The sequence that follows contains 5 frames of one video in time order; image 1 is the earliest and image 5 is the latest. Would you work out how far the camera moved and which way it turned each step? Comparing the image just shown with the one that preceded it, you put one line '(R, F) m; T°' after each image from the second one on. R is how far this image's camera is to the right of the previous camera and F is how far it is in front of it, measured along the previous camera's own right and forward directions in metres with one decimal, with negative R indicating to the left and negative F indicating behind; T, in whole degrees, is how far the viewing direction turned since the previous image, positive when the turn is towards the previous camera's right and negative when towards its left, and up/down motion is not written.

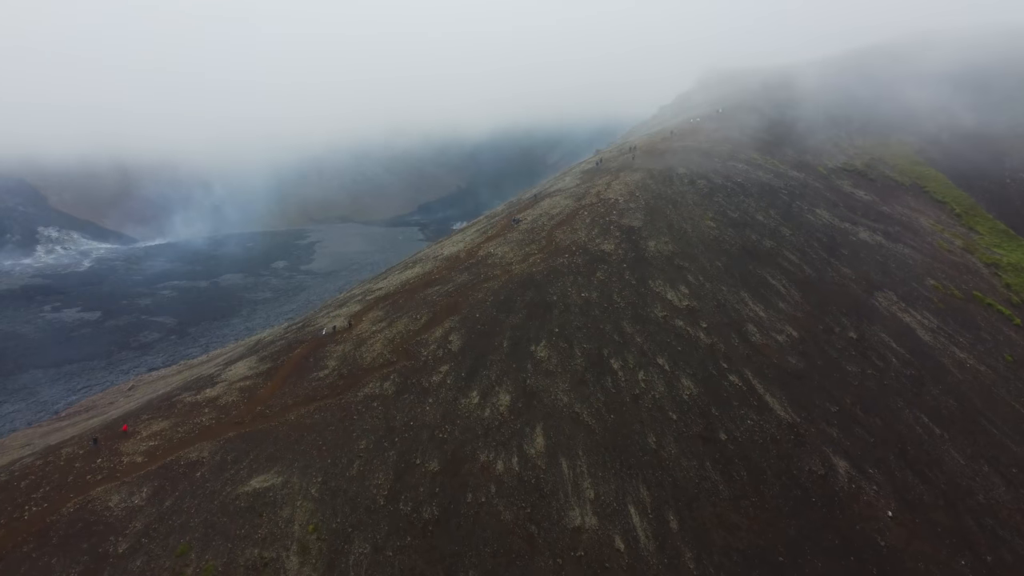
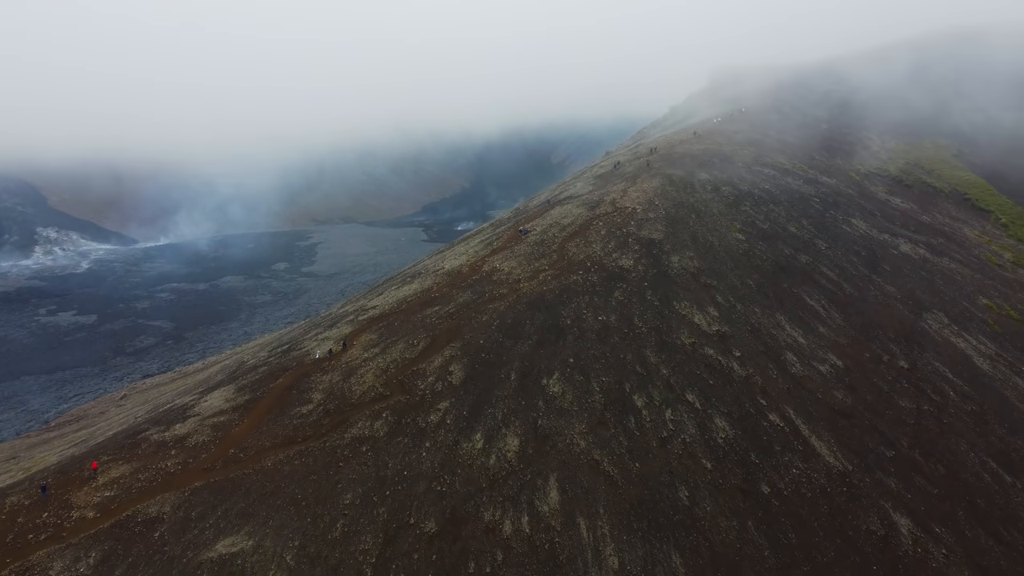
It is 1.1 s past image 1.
(-0.3, +5.5) m; 0°
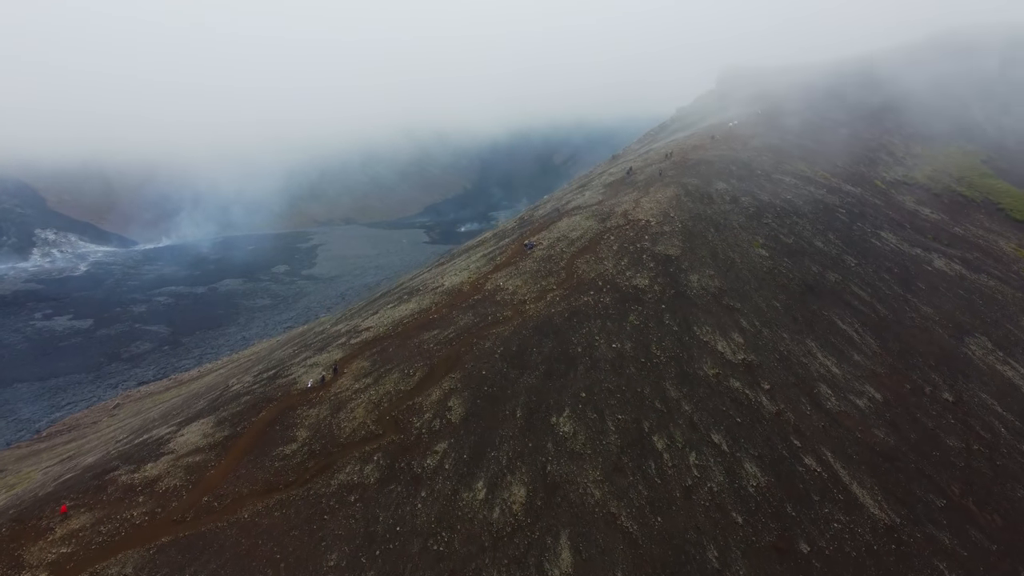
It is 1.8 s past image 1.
(-0.2, +4.0) m; 0°
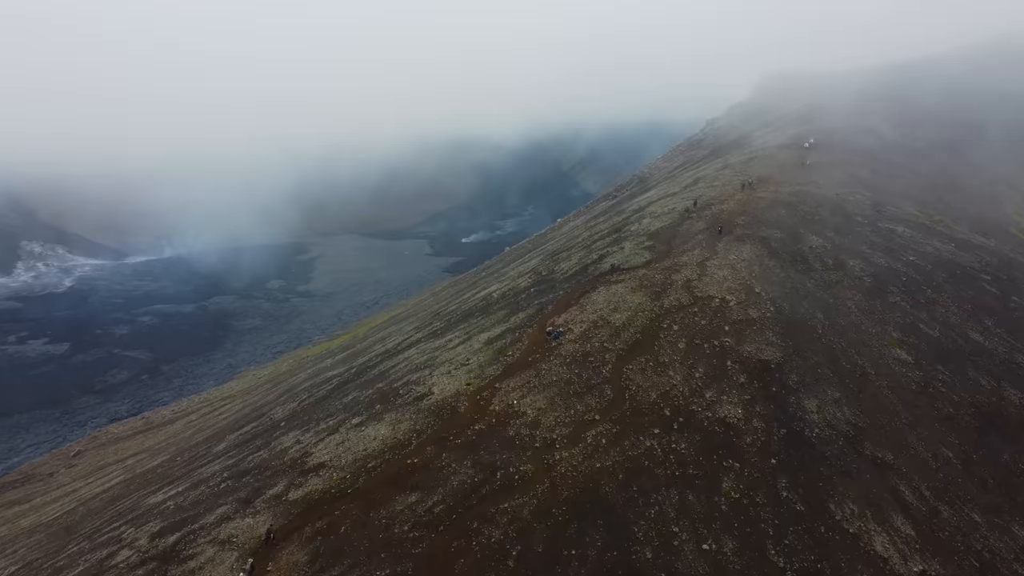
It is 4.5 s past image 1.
(-0.6, +16.2) m; 0°
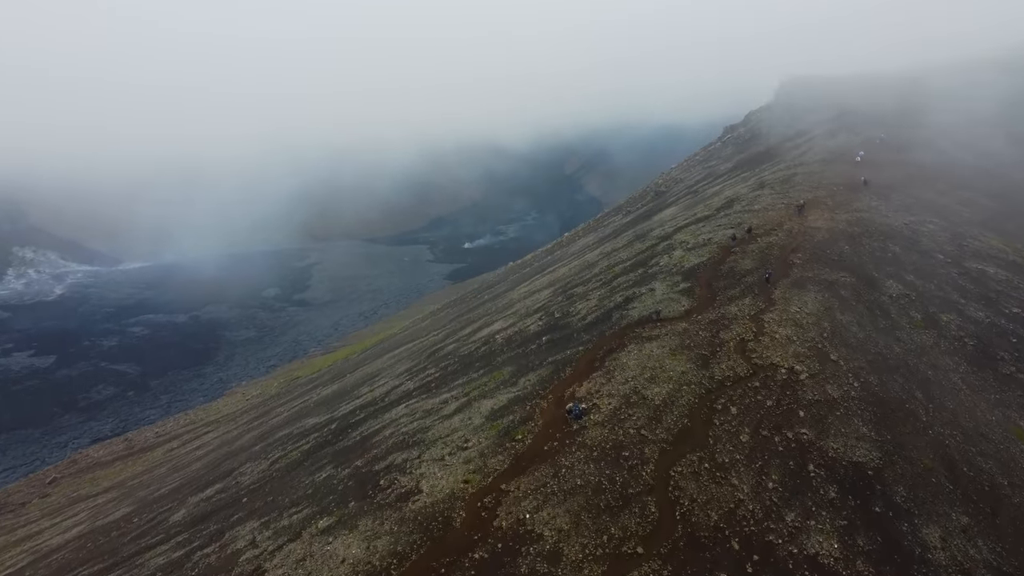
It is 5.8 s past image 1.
(-0.3, +8.1) m; 0°
